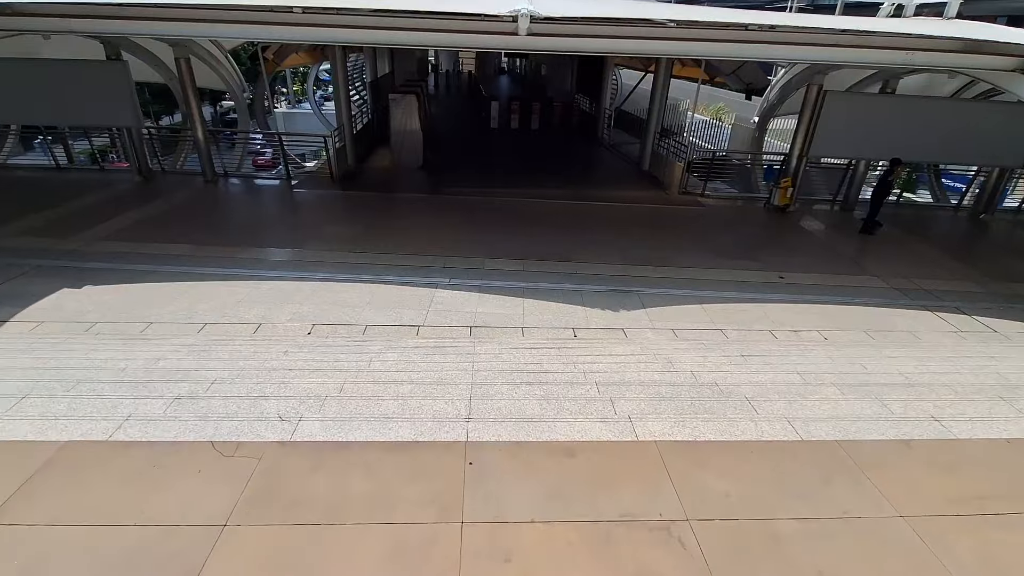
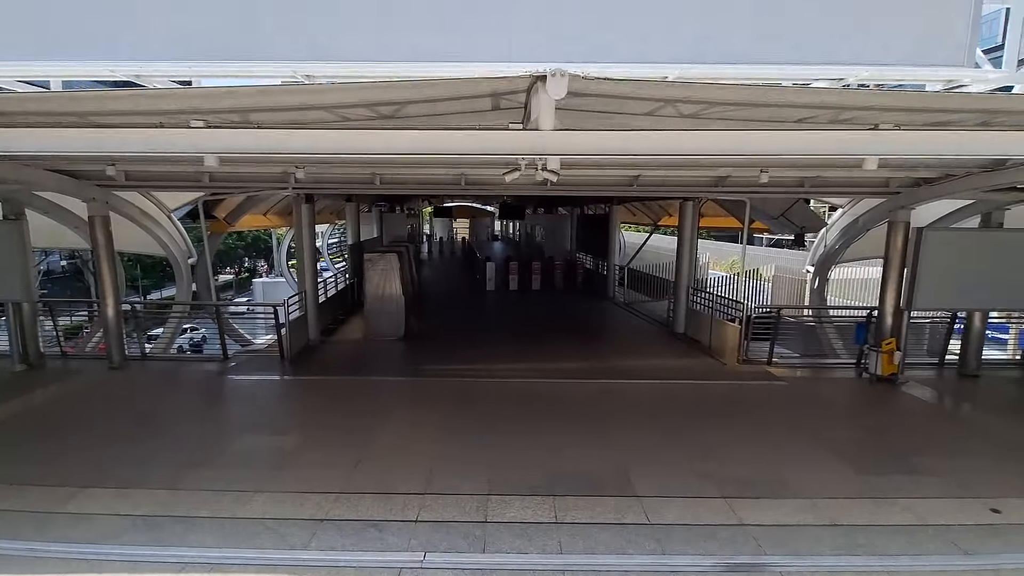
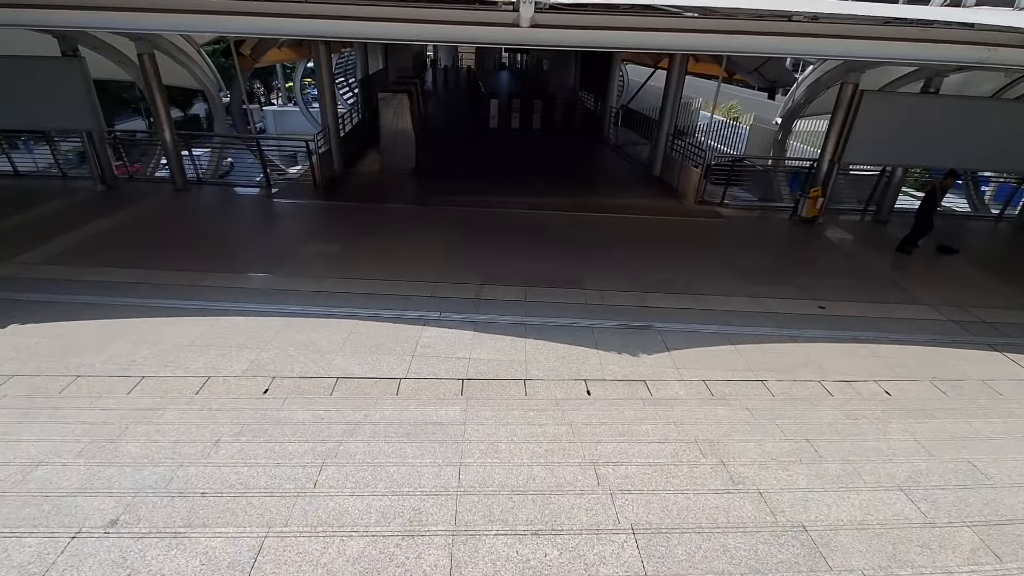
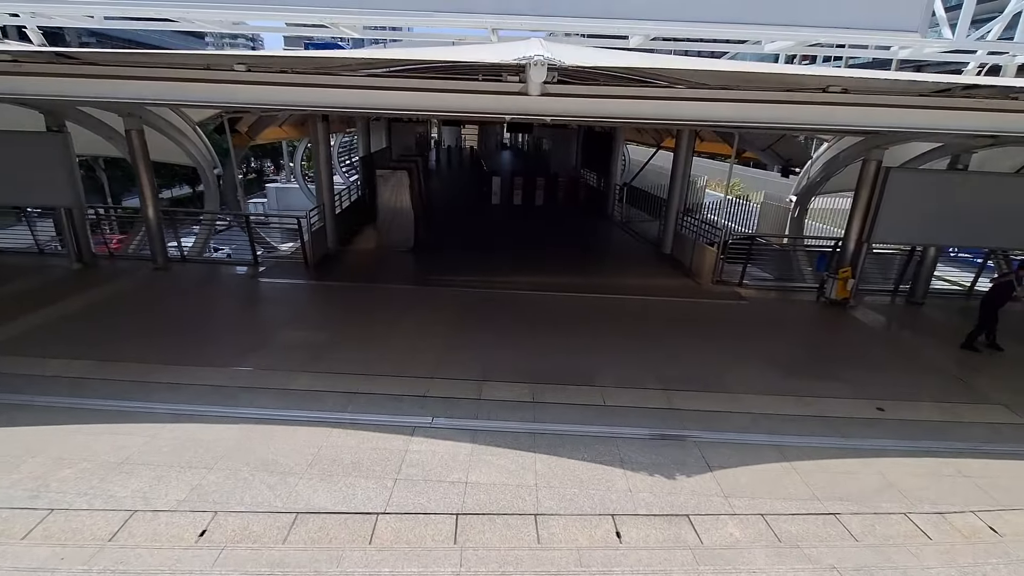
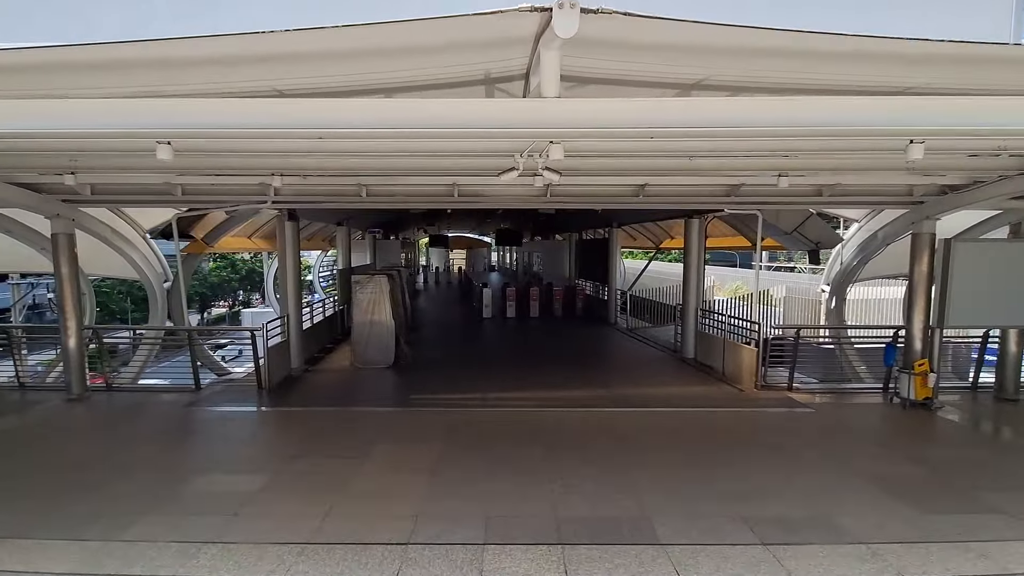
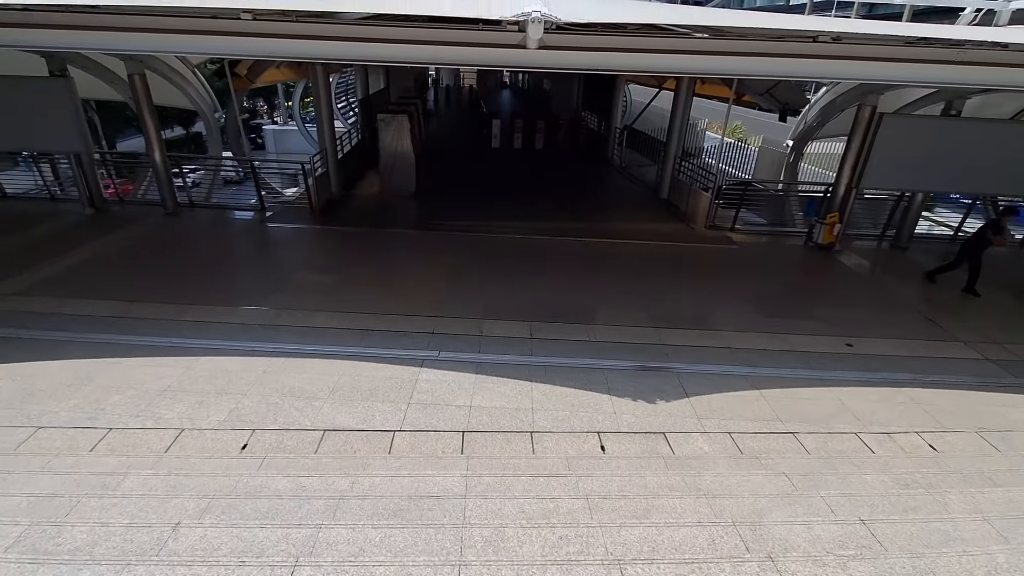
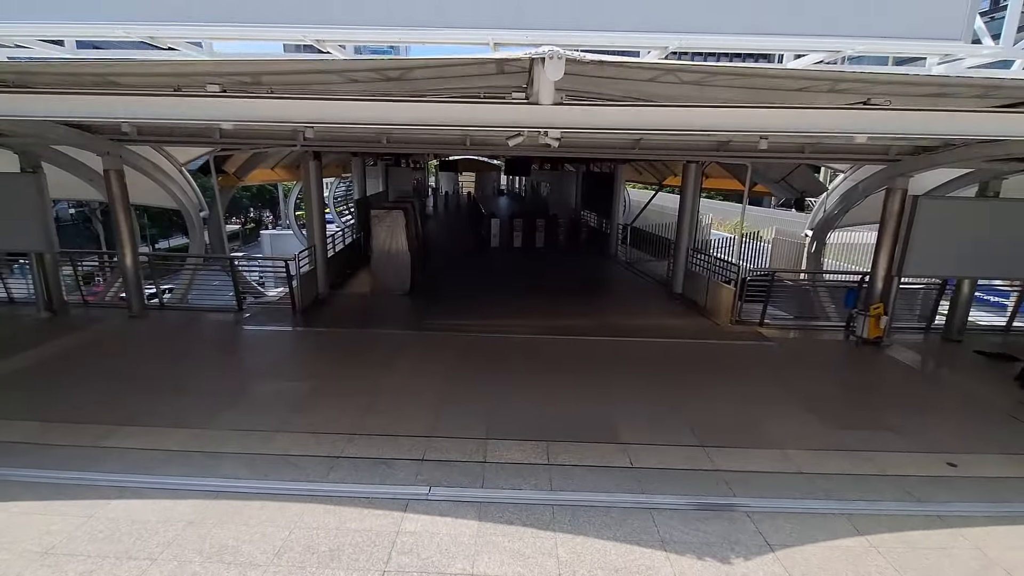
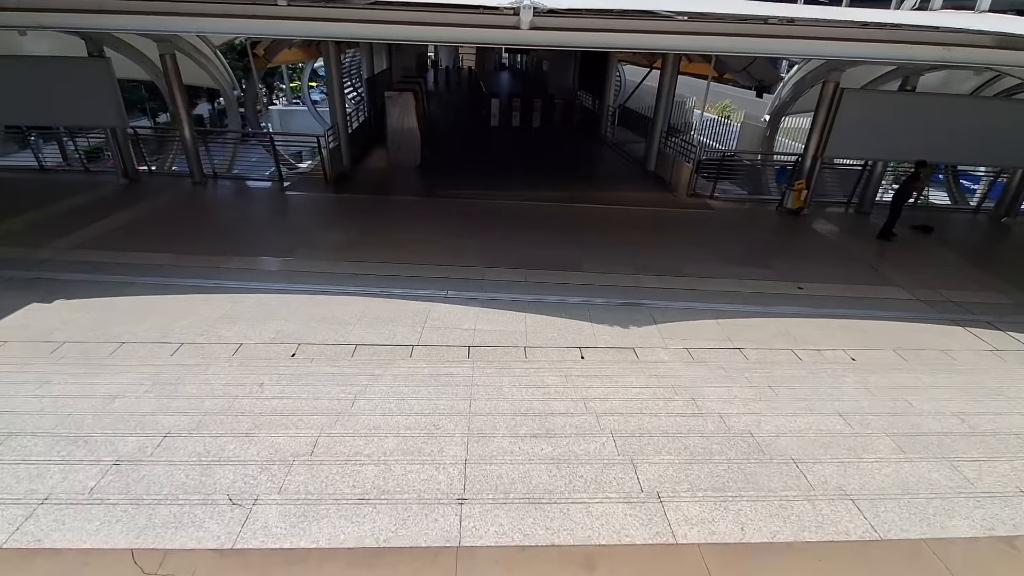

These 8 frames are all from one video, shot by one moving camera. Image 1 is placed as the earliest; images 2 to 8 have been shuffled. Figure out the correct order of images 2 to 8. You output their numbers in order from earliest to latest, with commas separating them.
8, 3, 6, 4, 7, 2, 5
